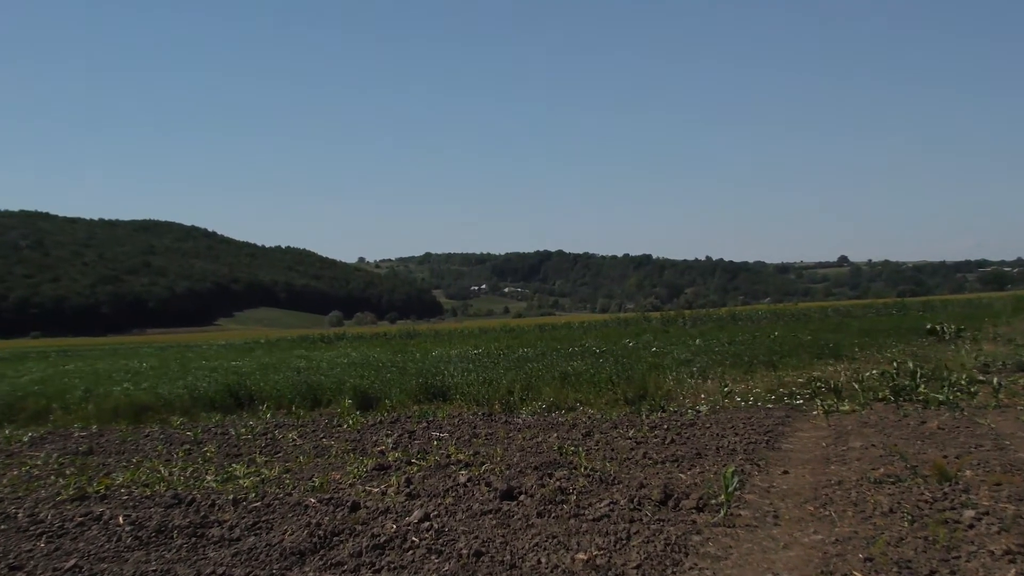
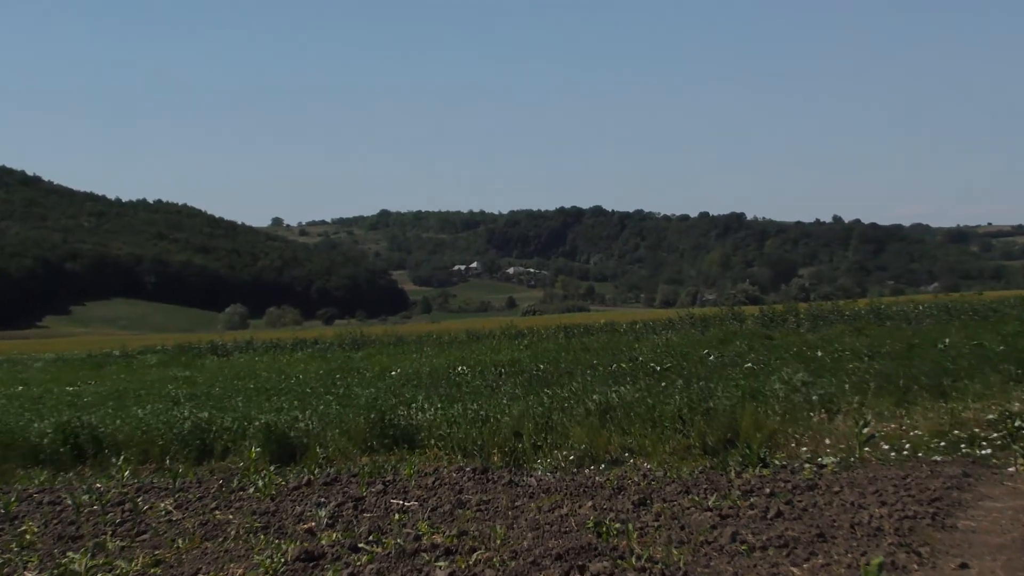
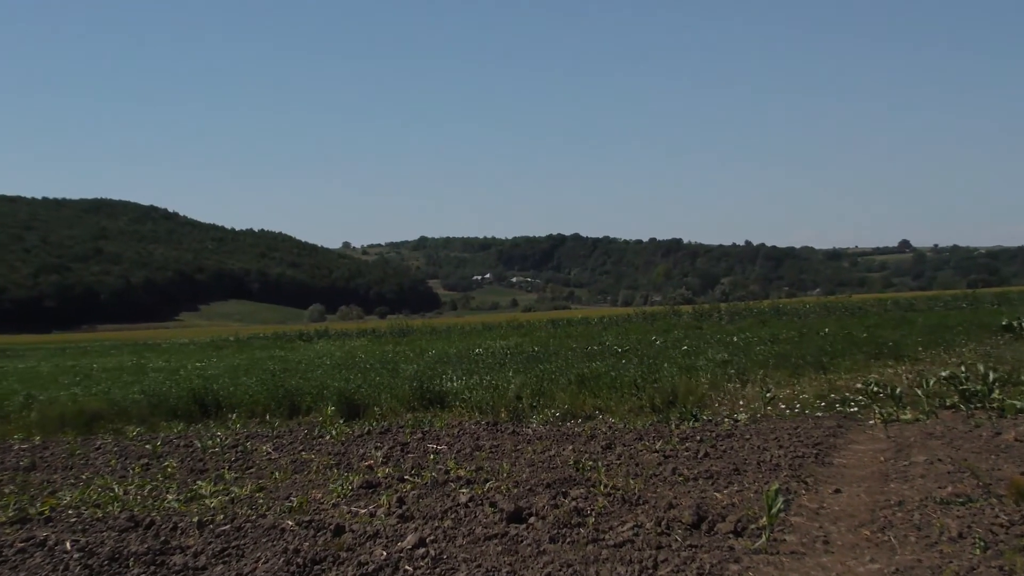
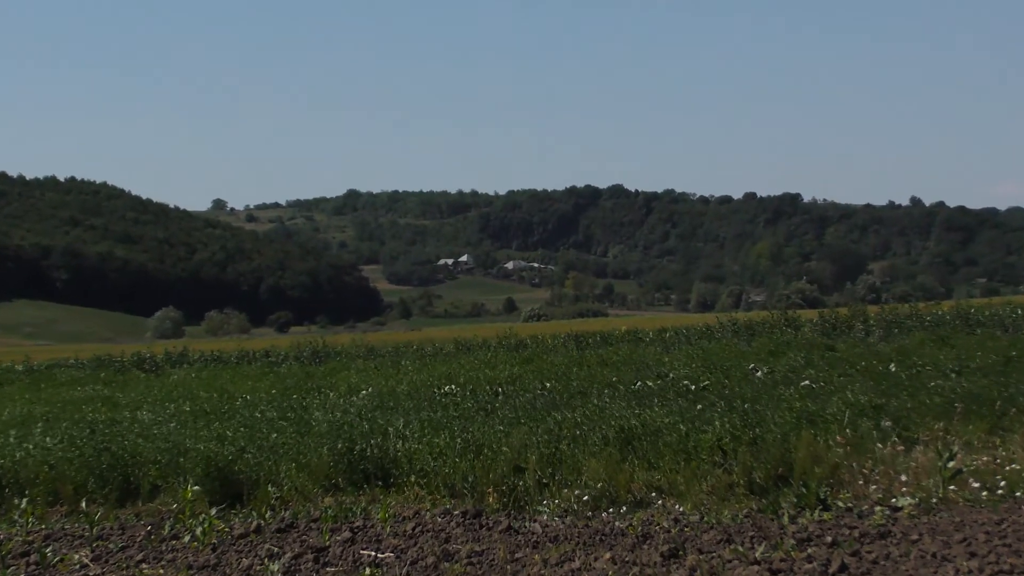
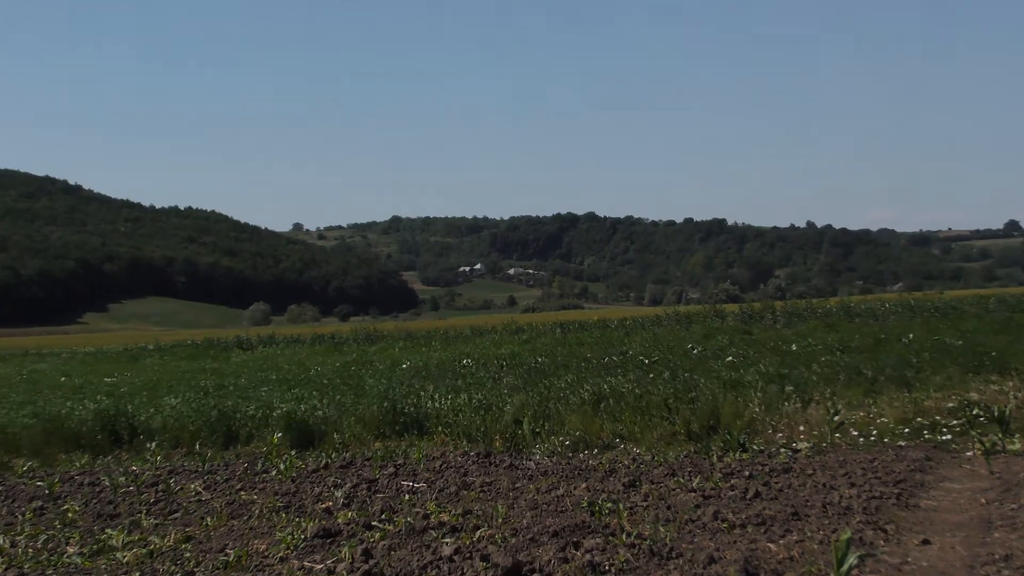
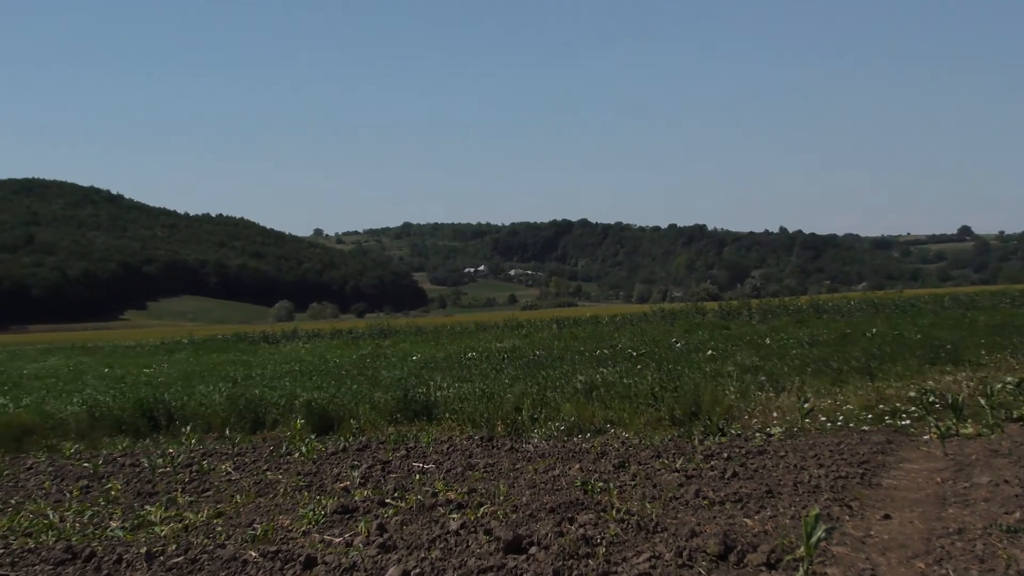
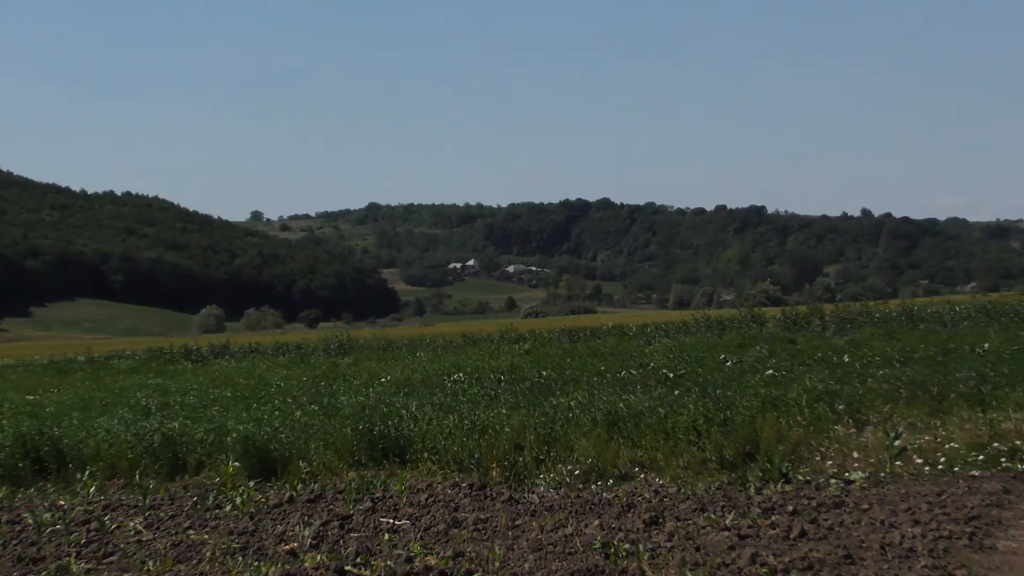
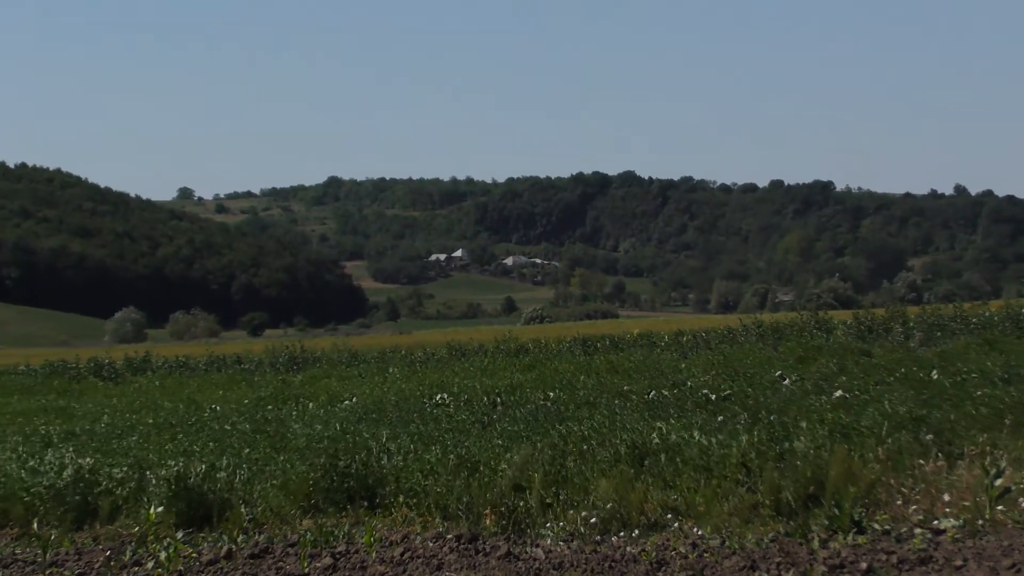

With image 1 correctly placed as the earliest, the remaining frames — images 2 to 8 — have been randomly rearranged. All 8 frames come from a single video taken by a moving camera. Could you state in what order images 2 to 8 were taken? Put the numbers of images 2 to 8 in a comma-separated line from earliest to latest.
3, 6, 5, 2, 7, 4, 8
